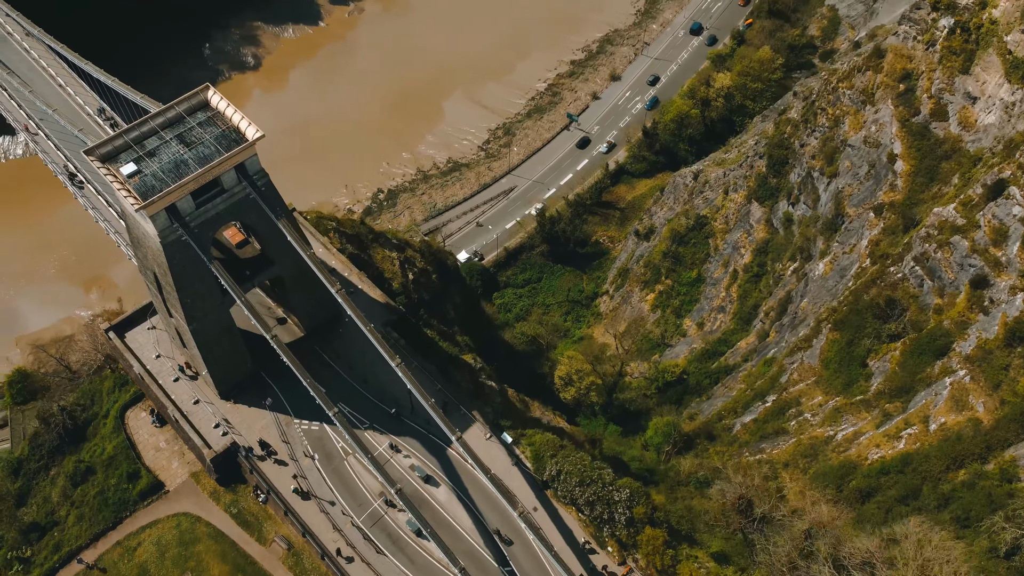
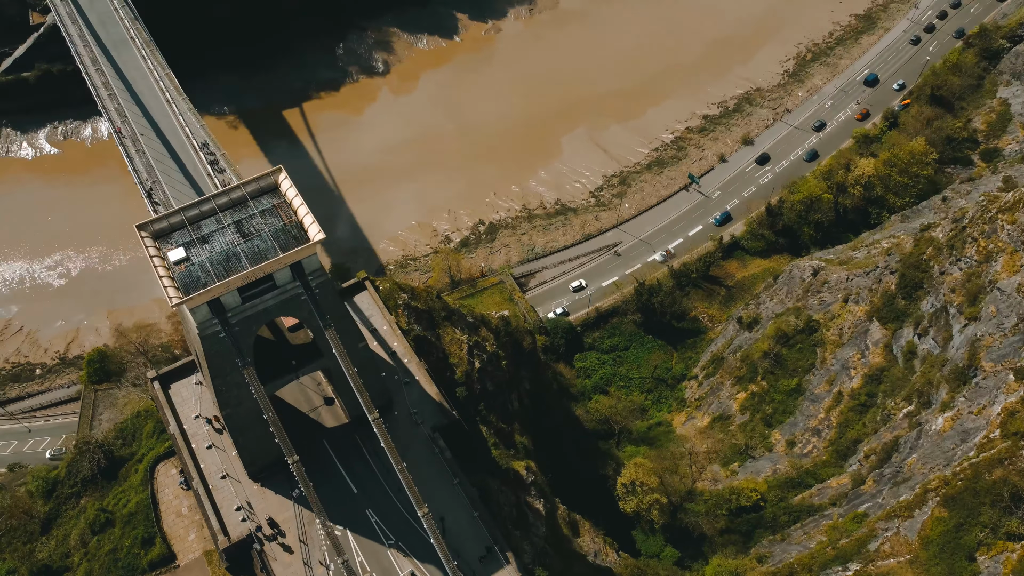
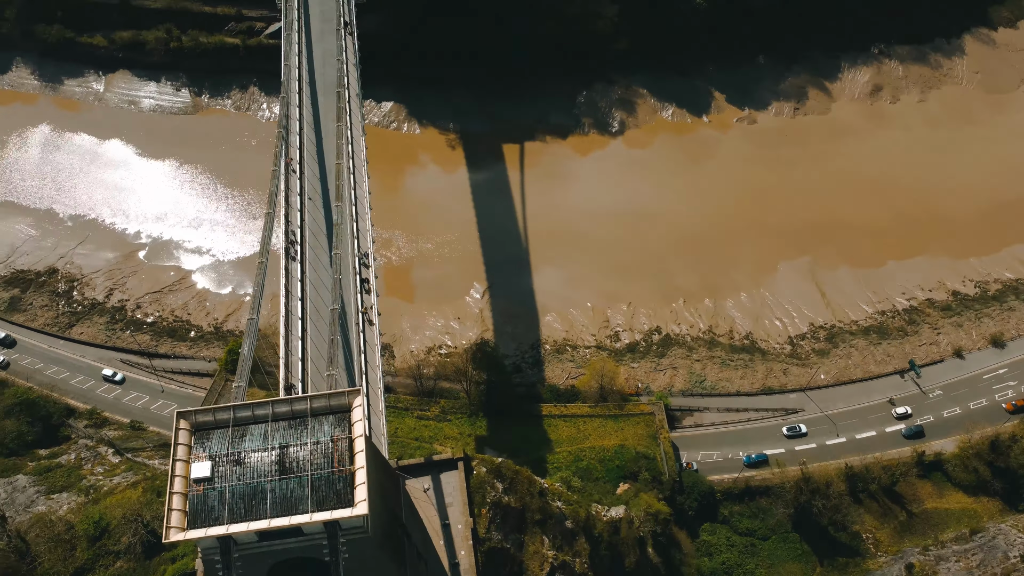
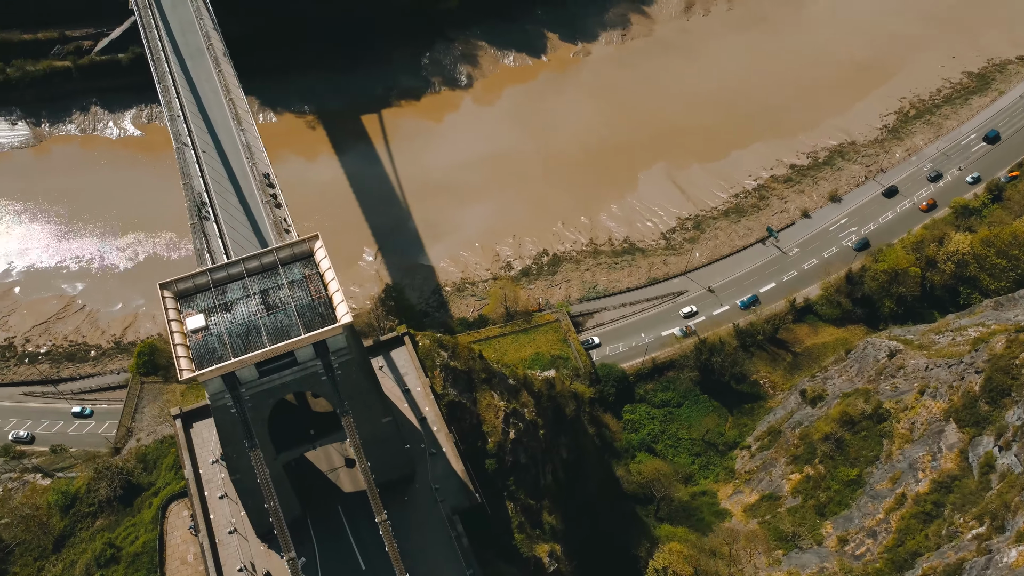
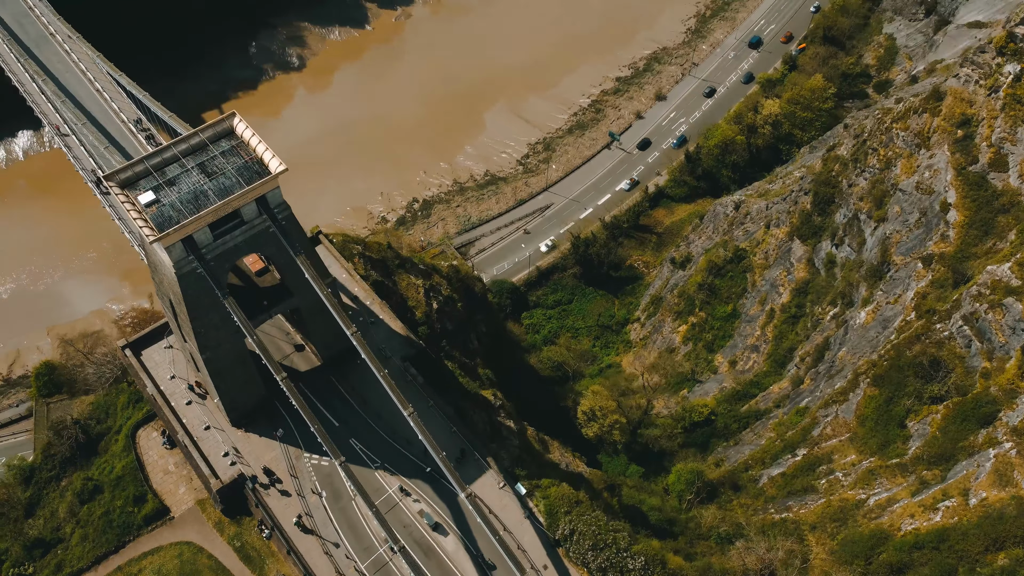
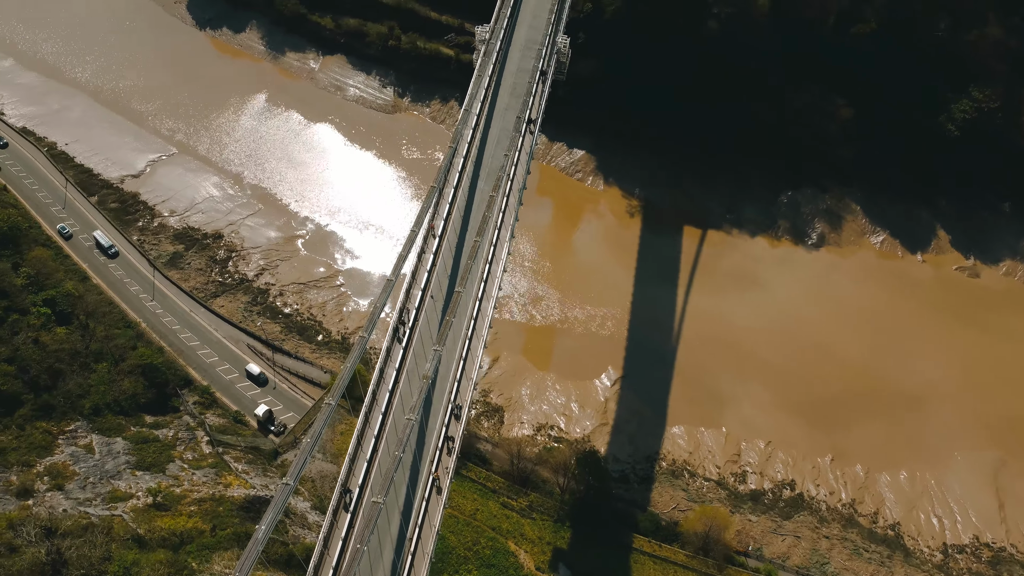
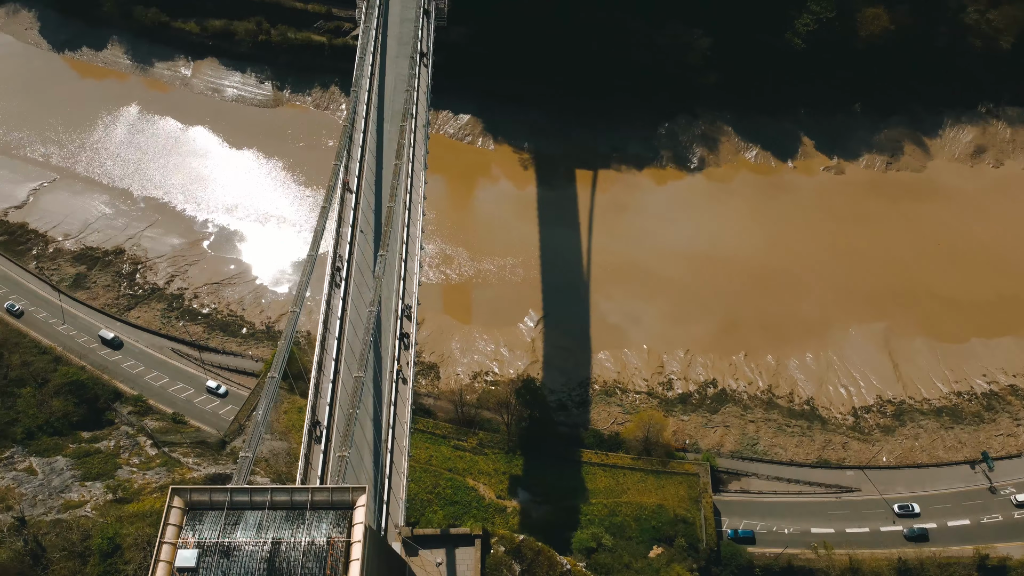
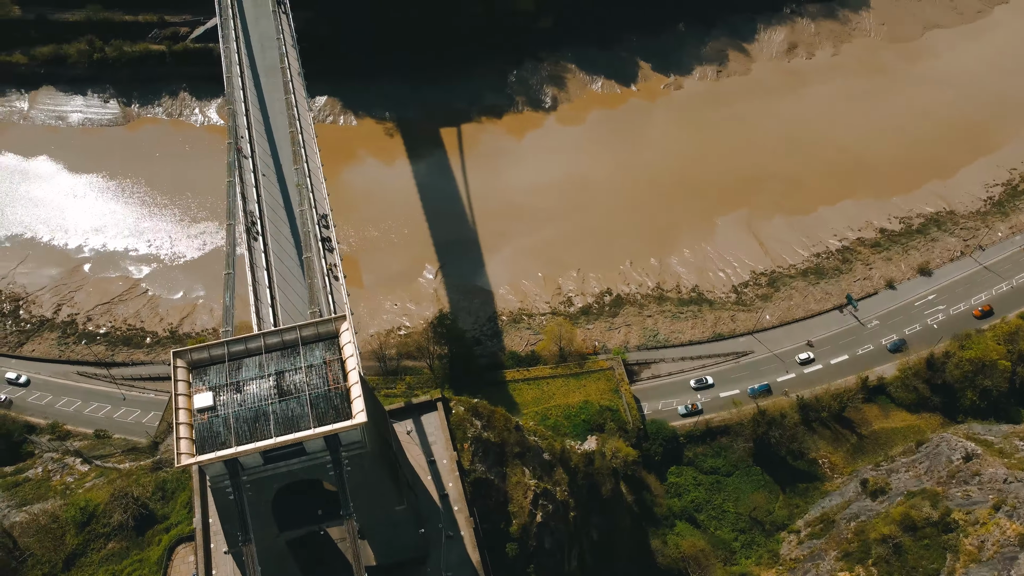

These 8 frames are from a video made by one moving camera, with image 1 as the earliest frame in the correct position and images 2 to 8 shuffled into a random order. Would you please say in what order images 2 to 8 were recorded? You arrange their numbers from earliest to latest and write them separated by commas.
5, 2, 4, 8, 3, 7, 6
